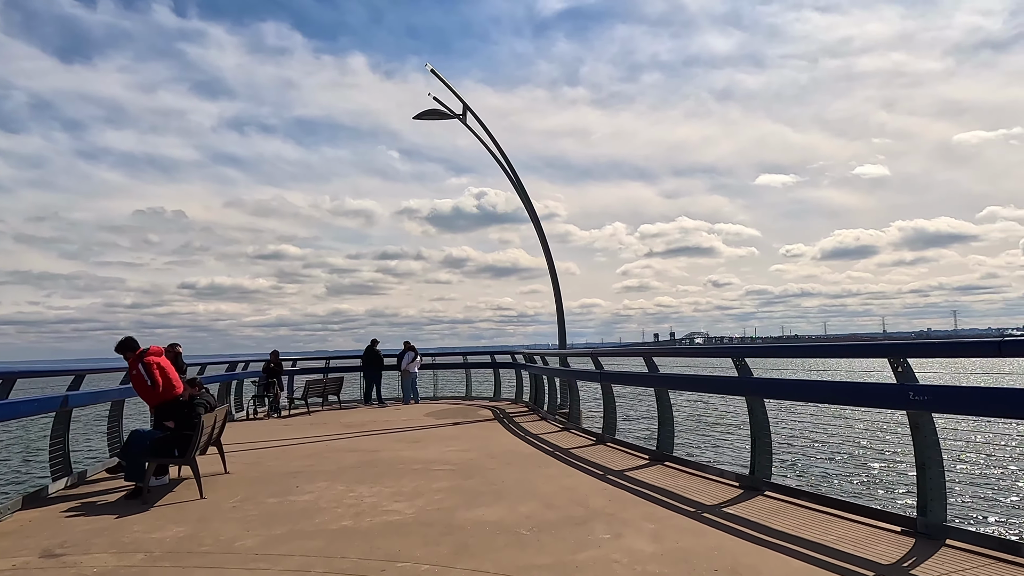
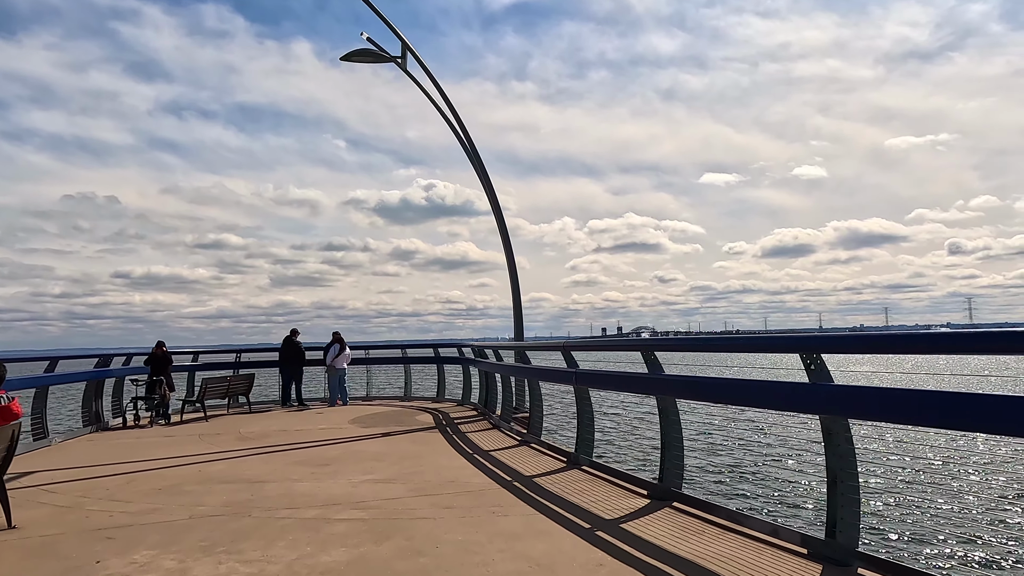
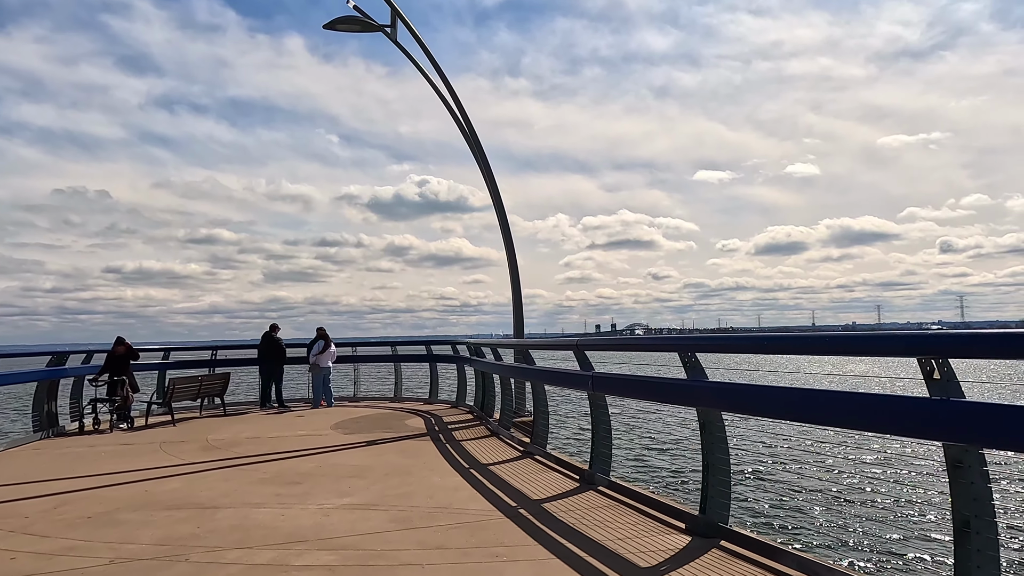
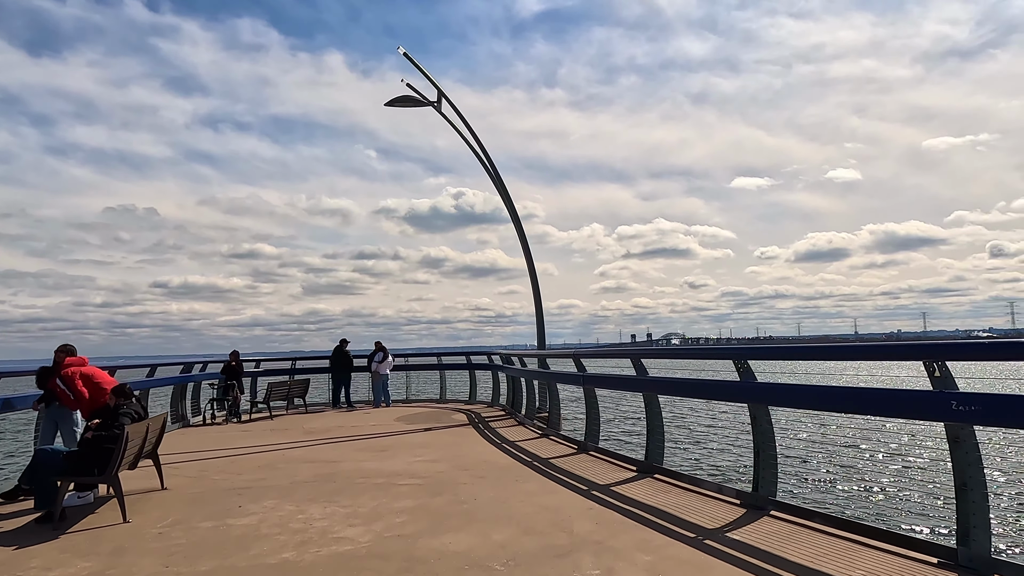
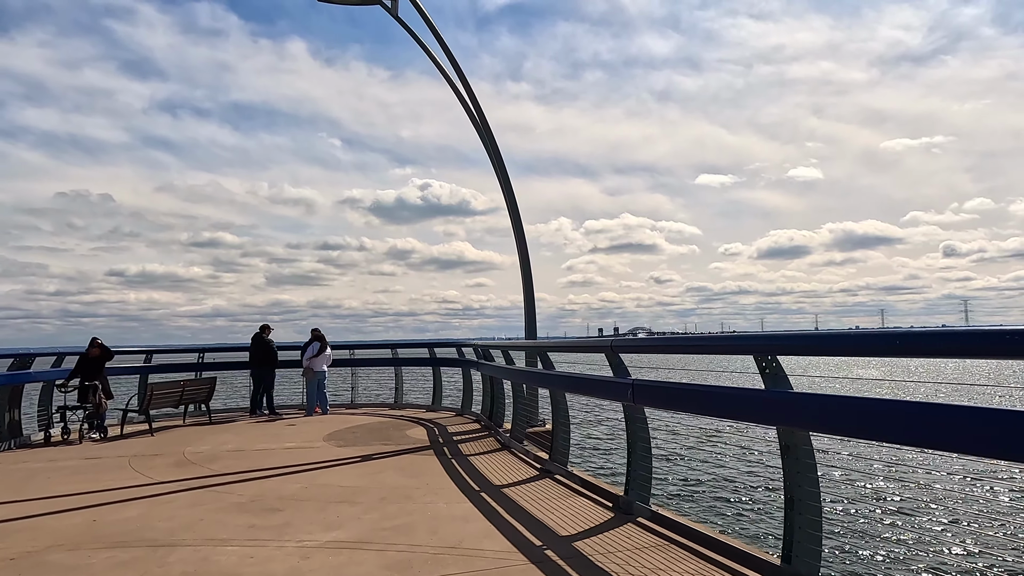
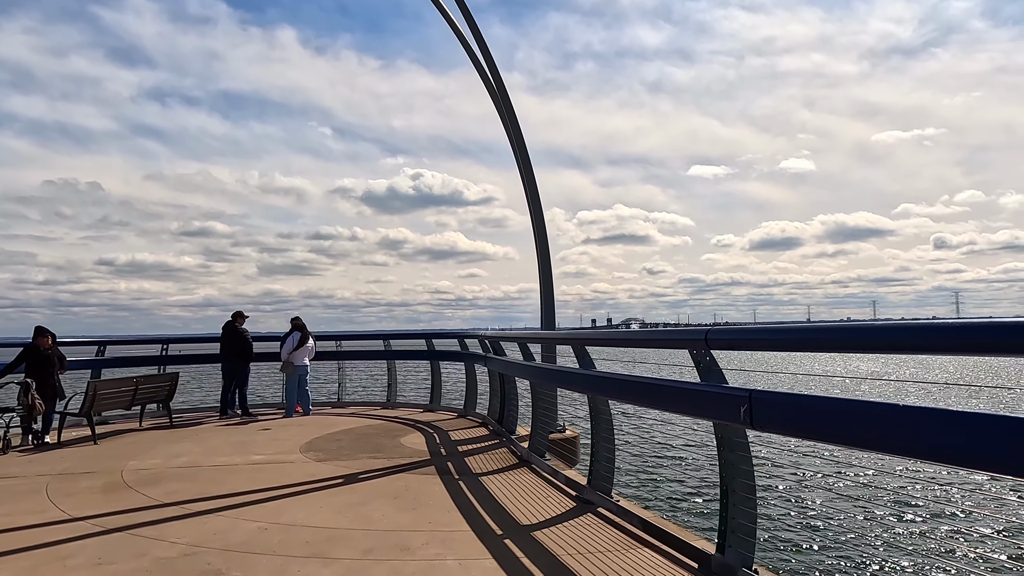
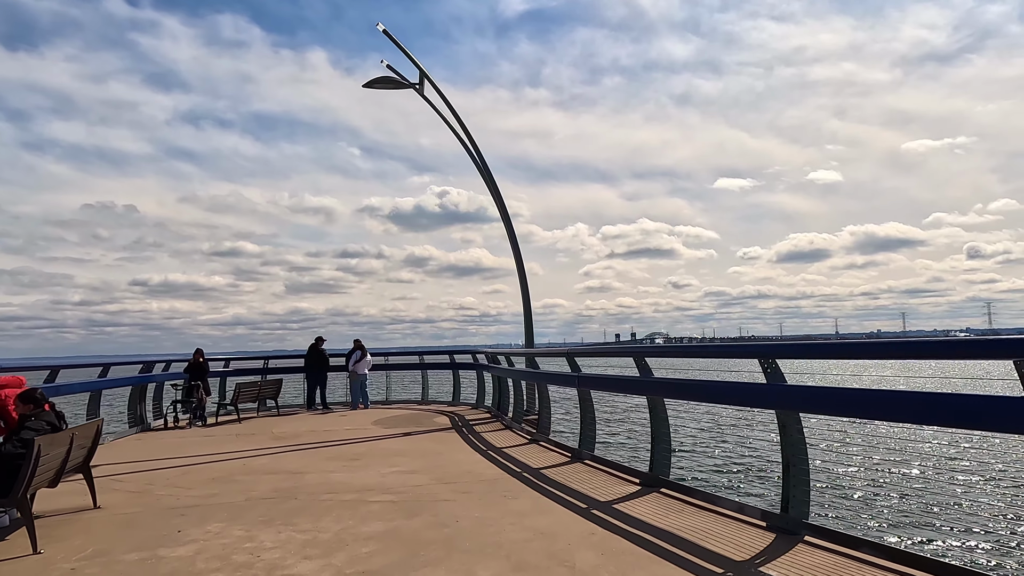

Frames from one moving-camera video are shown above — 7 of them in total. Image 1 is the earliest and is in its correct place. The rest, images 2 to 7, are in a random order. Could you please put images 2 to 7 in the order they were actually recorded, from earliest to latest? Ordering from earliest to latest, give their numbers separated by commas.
4, 7, 2, 3, 5, 6
